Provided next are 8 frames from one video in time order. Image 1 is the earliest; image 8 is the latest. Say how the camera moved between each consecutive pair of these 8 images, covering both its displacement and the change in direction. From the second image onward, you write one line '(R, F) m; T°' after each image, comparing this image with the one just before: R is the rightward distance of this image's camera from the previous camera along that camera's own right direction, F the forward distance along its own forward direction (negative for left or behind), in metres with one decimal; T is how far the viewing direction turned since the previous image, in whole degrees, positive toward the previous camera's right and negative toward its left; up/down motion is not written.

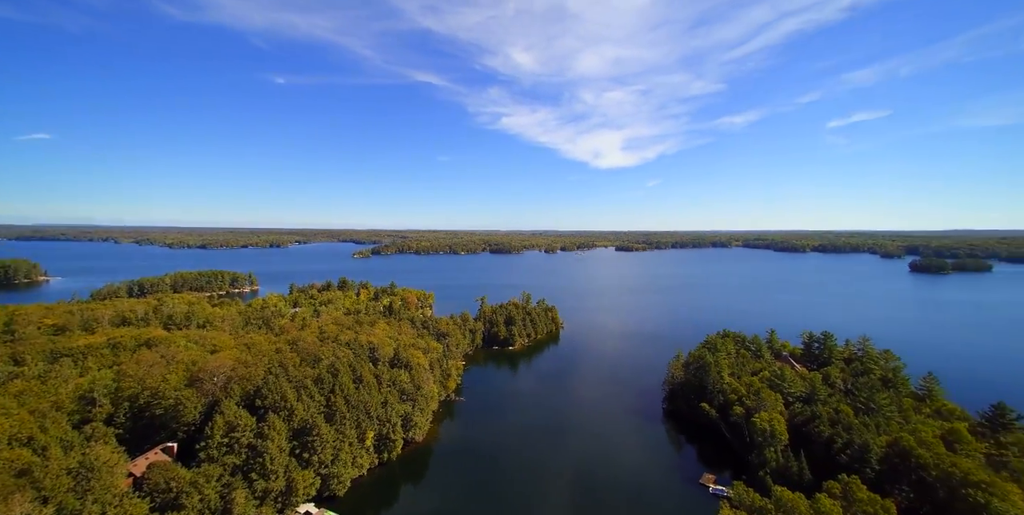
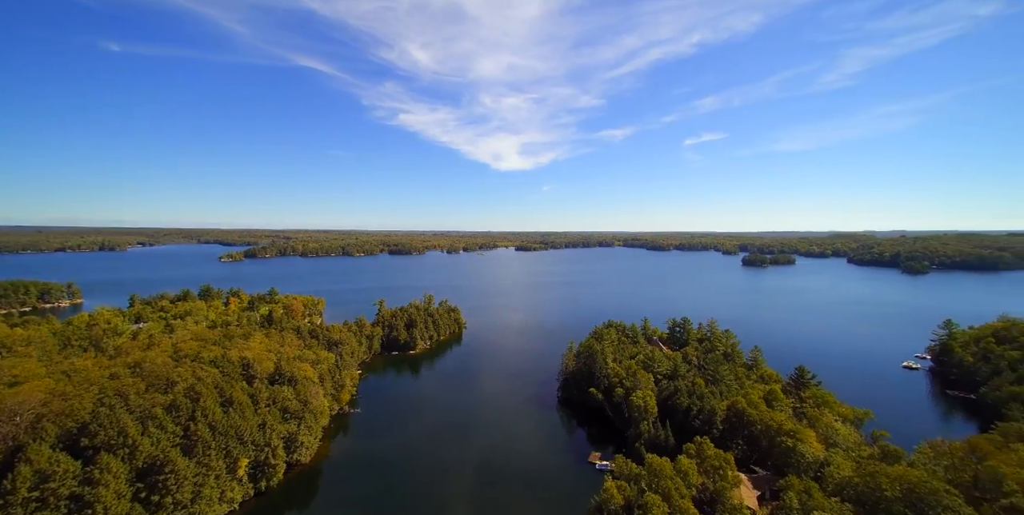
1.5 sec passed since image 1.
(+4.1, +2.3) m; +13°
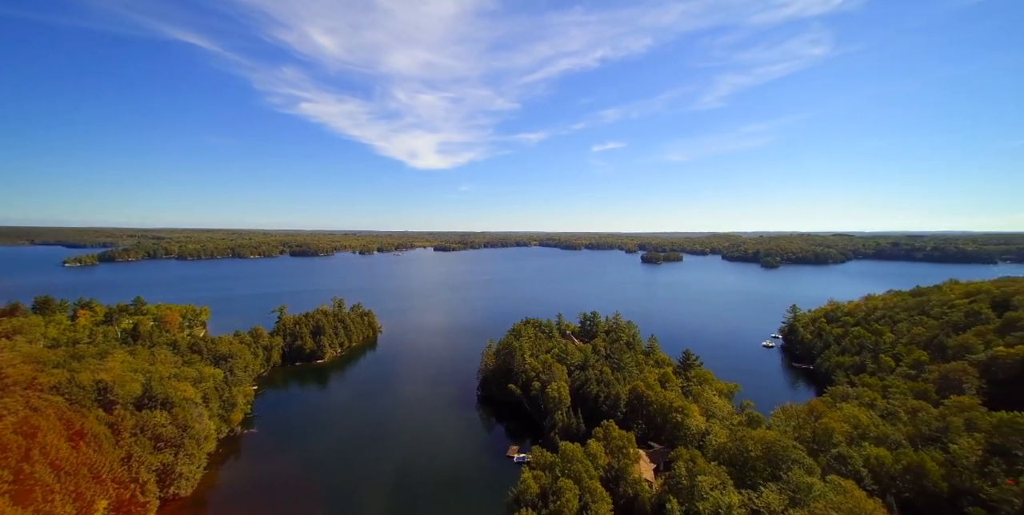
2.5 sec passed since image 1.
(0.0, -0.5) m; +10°
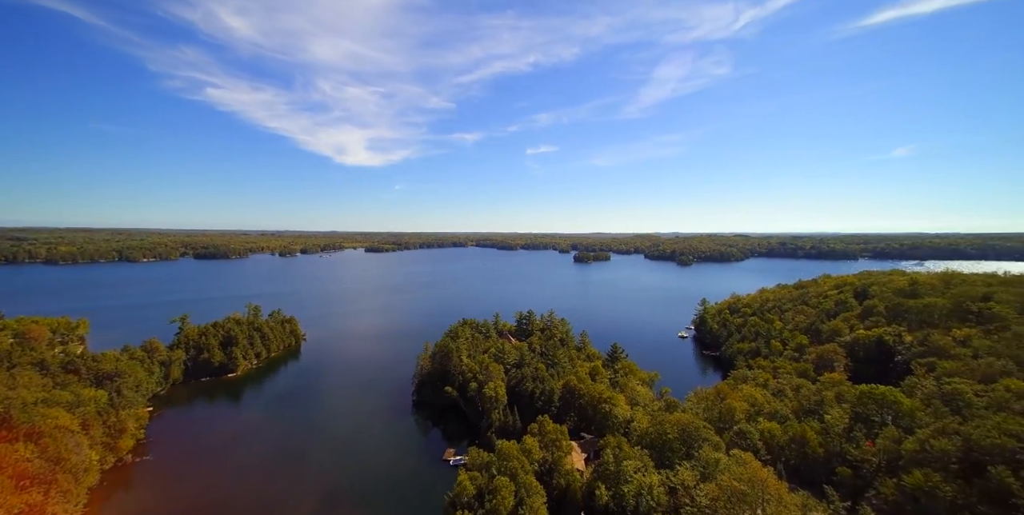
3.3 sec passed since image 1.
(0.0, -0.4) m; +8°
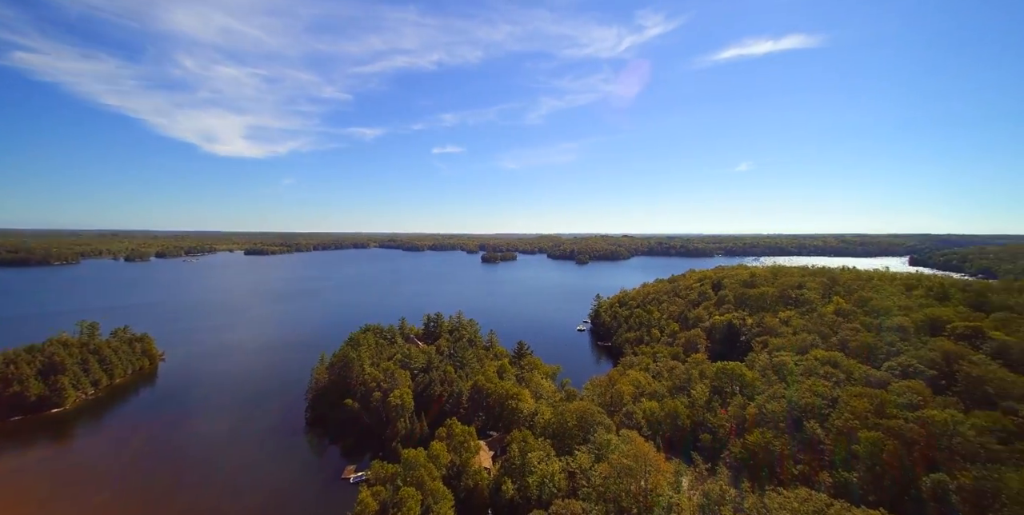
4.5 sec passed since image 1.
(+0.1, -0.4) m; +11°
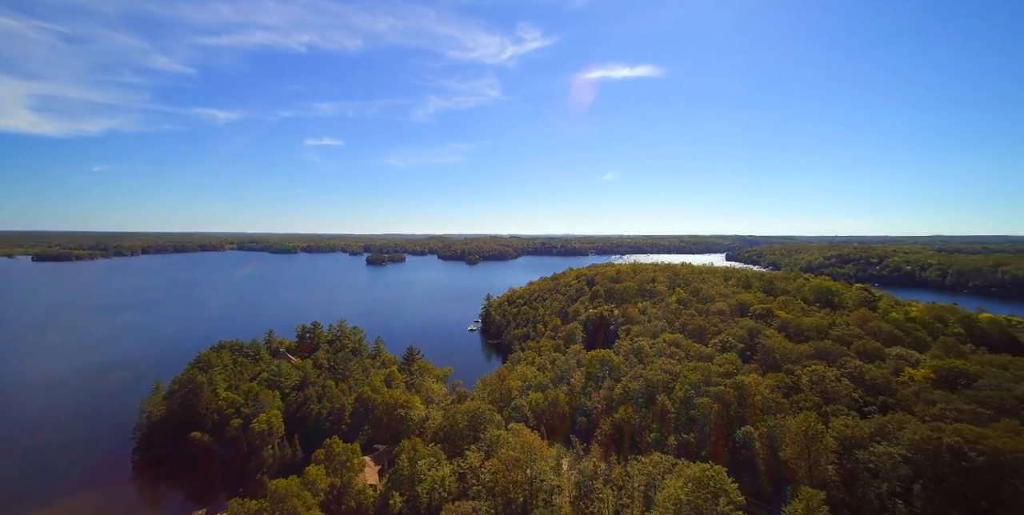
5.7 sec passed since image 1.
(-0.4, -0.2) m; +15°
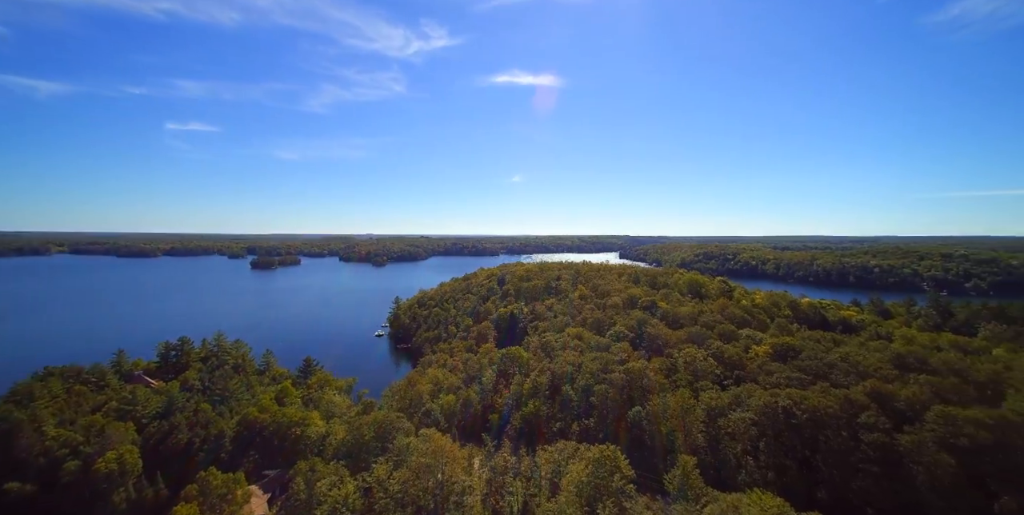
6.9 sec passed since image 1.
(-1.4, +0.2) m; +15°
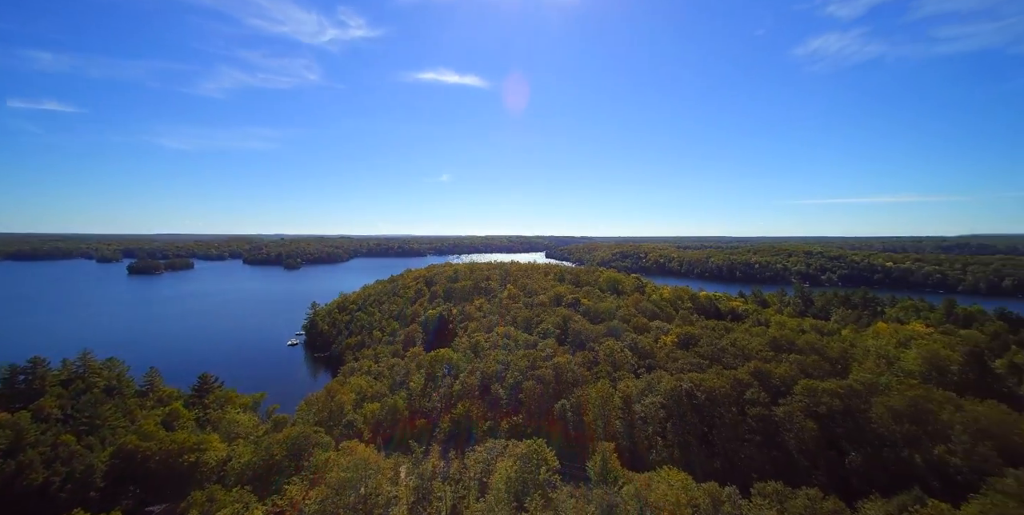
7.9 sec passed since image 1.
(-1.0, +0.2) m; +12°
